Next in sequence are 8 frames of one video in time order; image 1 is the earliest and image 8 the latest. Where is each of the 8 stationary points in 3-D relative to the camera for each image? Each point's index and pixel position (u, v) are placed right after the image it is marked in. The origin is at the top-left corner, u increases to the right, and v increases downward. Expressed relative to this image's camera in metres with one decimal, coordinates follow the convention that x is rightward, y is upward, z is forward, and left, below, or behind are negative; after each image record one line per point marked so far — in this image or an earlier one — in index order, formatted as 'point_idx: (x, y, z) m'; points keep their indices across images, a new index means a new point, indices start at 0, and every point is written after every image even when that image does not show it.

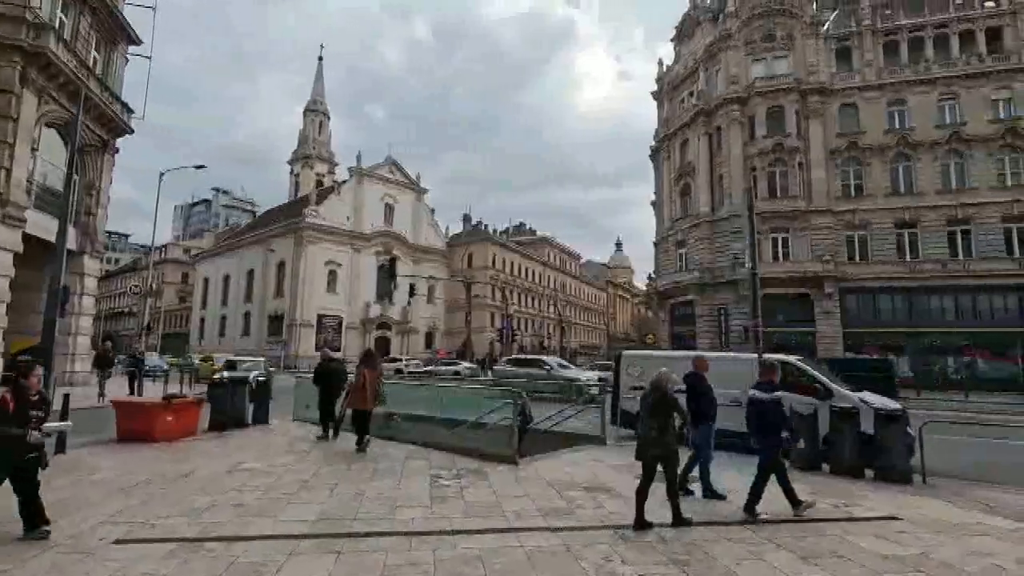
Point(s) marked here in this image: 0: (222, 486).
0: (-3.4, -2.4, +6.3) m
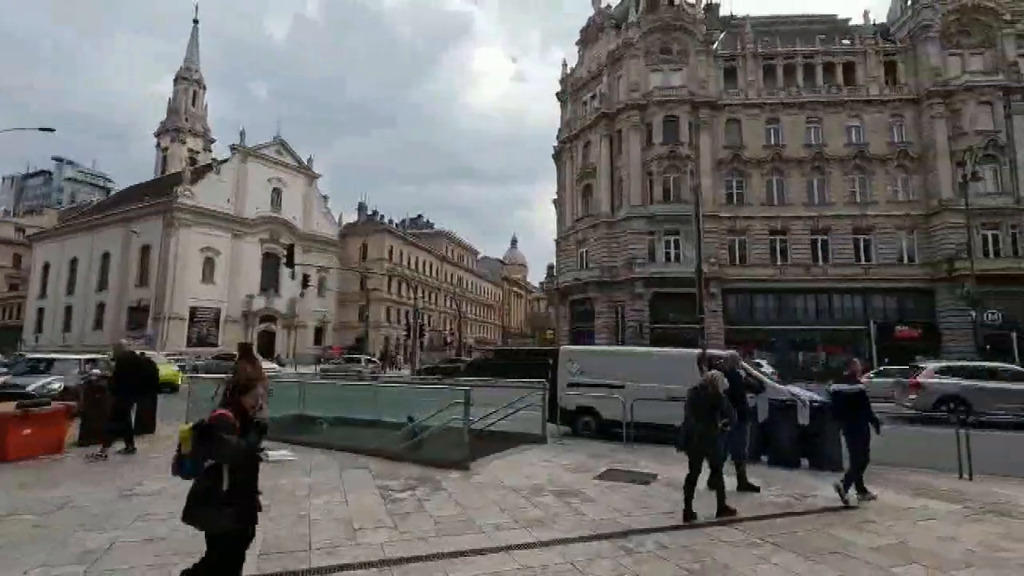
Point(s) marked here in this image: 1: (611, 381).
0: (-3.7, -2.2, +5.0) m
1: (+1.9, -1.8, +10.1) m
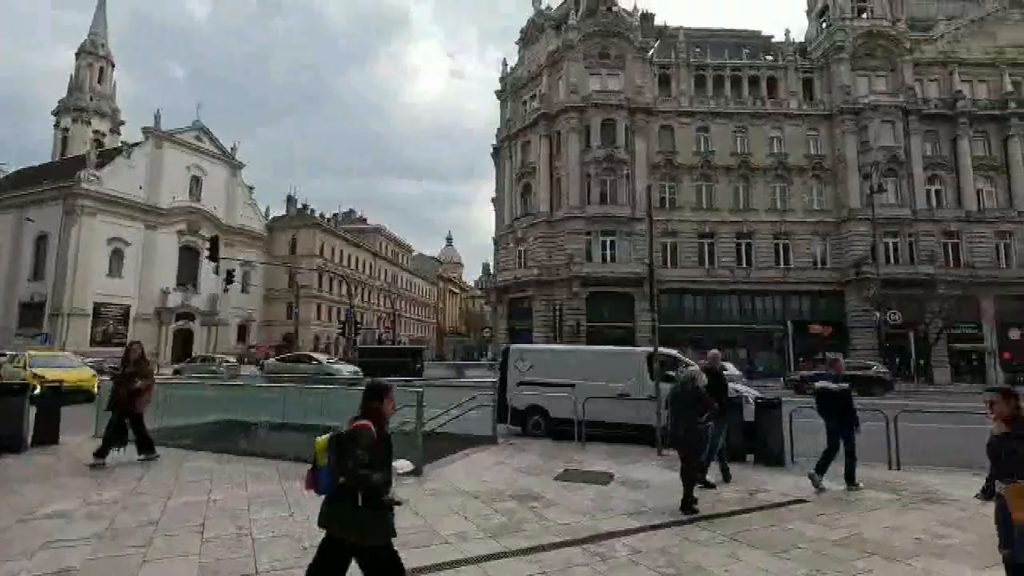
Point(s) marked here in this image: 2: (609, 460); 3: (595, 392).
0: (-4.0, -2.1, +4.3) m
1: (+0.9, -1.8, +10.1) m
2: (+1.4, -2.6, +8.0) m
3: (+1.5, -1.9, +9.9) m
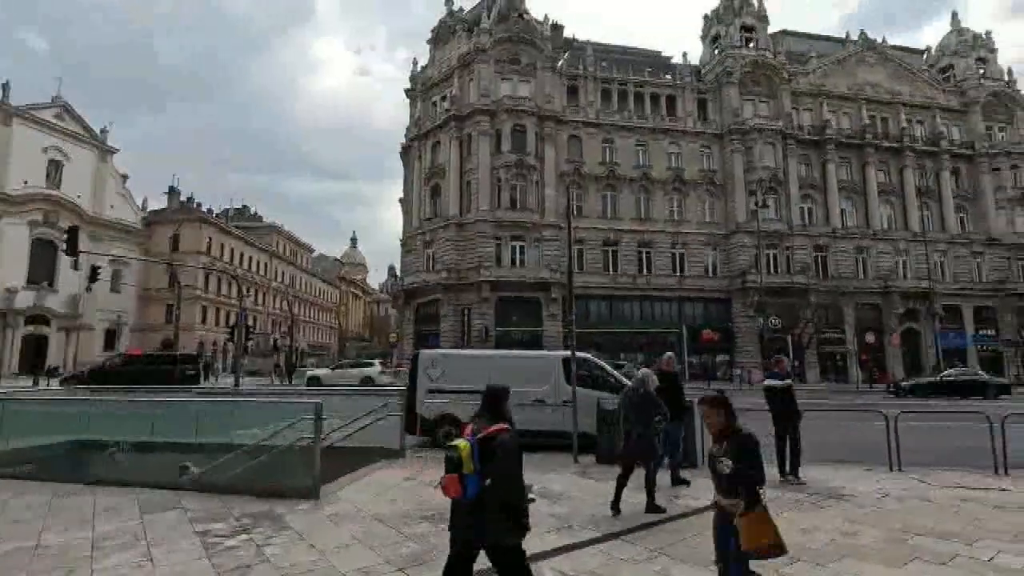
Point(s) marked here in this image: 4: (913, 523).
0: (-4.5, -2.0, +3.1) m
1: (-0.7, -1.8, +9.6) m
2: (+0.2, -2.6, +7.6) m
3: (0.0, -1.9, +9.5) m
4: (+3.9, -2.3, +5.2) m
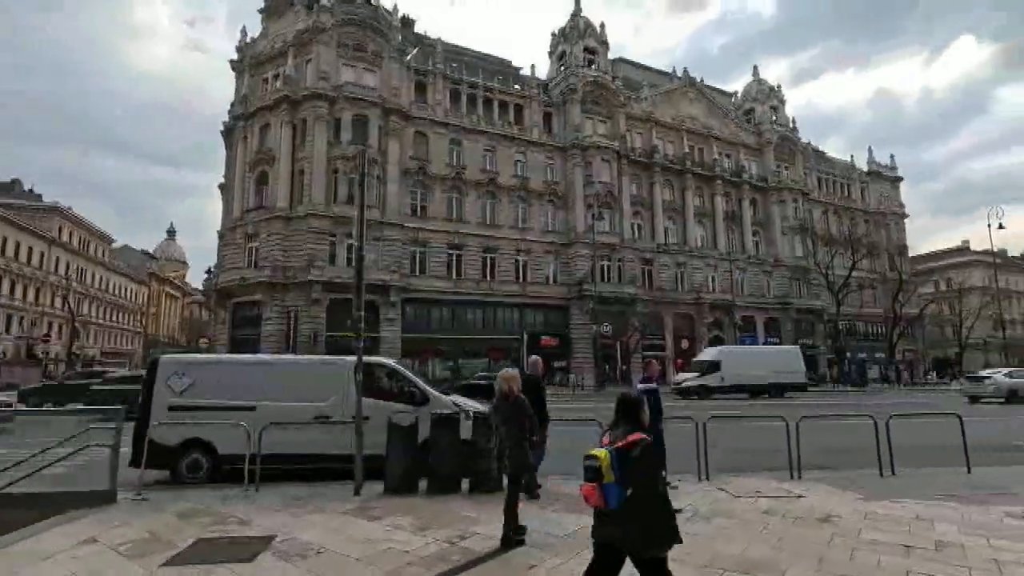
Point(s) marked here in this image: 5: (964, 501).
0: (-5.8, -1.7, +0.1) m
1: (-3.8, -1.6, +7.5) m
2: (-2.5, -2.4, +5.8) m
3: (-3.2, -1.8, +7.5) m
4: (+1.7, -2.2, +4.5) m
5: (+5.4, -2.6, +6.4) m
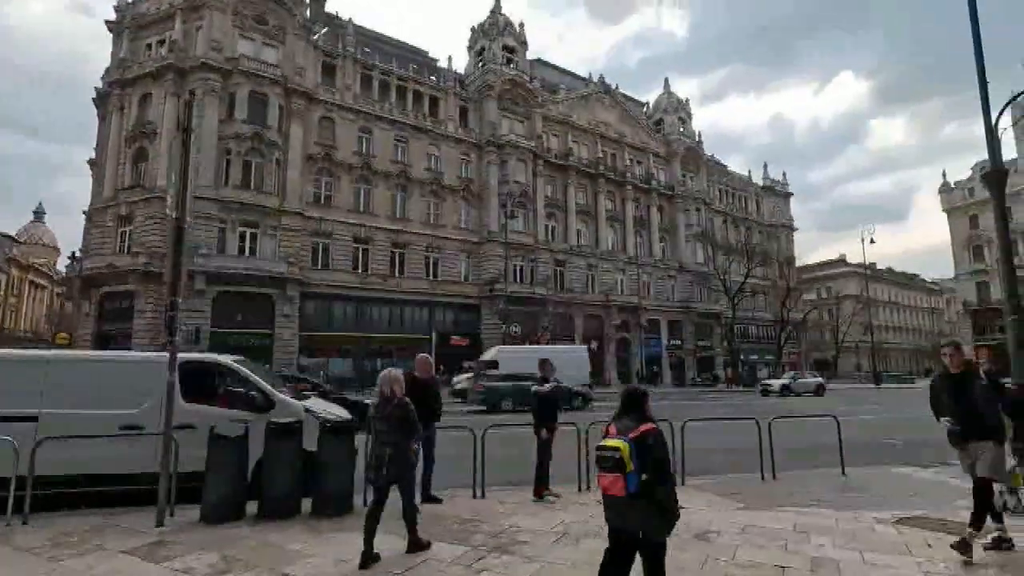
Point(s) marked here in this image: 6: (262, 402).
0: (-6.3, -1.4, -1.6) m
1: (-5.5, -1.4, +5.9) m
2: (-3.9, -2.2, +4.4) m
3: (-4.9, -1.5, +6.1) m
4: (+0.5, -2.1, +3.8) m
5: (+3.8, -2.5, +6.2) m
6: (-3.1, -1.4, +6.7) m
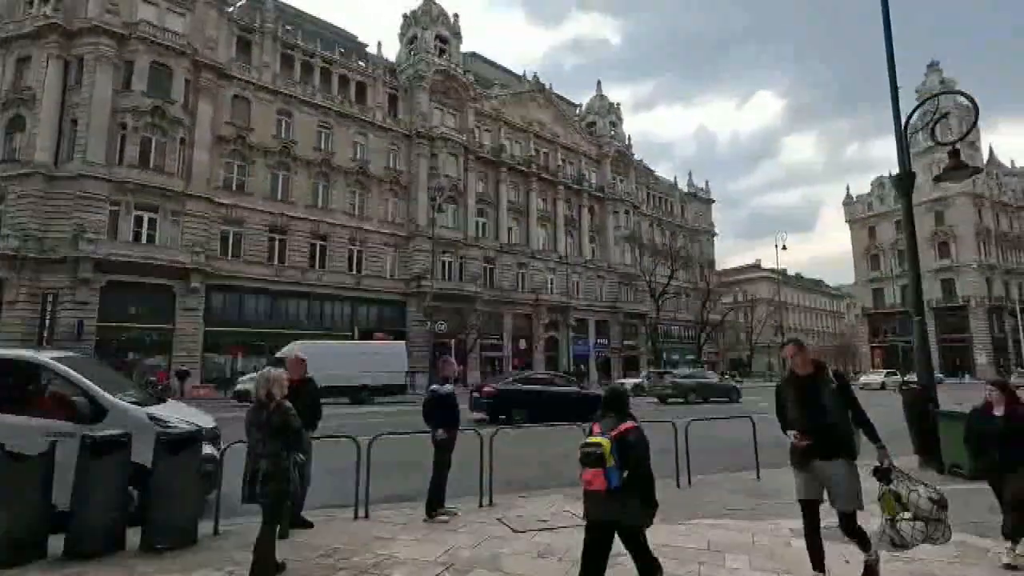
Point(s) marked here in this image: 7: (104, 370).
0: (-6.3, -1.1, -3.2) m
1: (-6.5, -1.1, +4.4) m
2: (-4.8, -2.0, +3.1) m
3: (-5.9, -1.3, +4.6) m
4: (-0.3, -2.0, +3.0) m
5: (+2.6, -2.5, +5.8) m
6: (-4.2, -1.2, +5.4) m
7: (-4.9, -1.0, +6.5) m
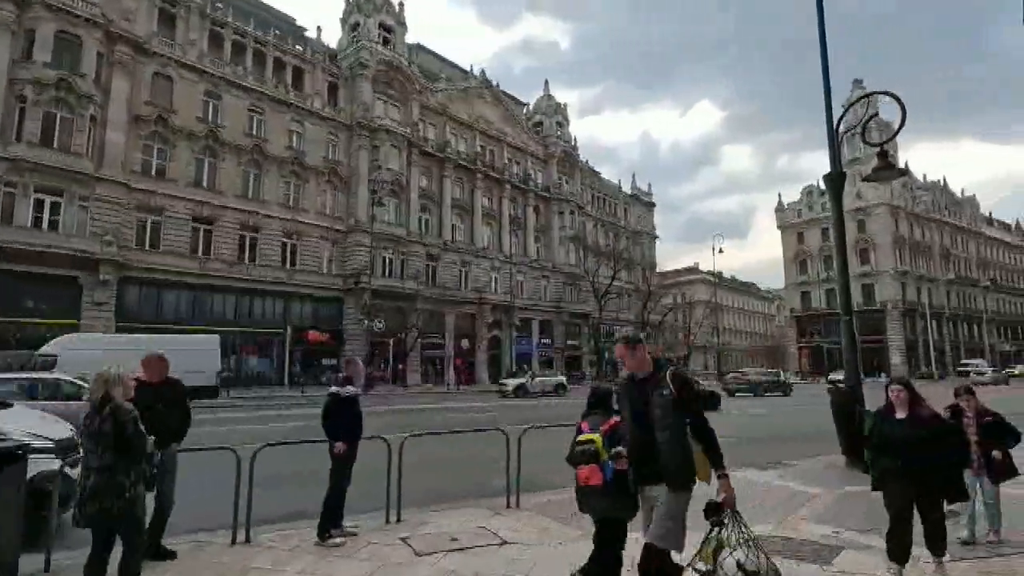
0: (-6.3, -1.0, -4.4) m
1: (-7.2, -0.9, +3.1) m
2: (-5.4, -1.8, +2.0) m
3: (-6.6, -1.1, +3.4) m
4: (-0.9, -1.9, +2.3) m
5: (+1.7, -2.4, +5.5) m
6: (-5.0, -1.1, +4.4) m
7: (-5.8, -0.8, +5.4) m
